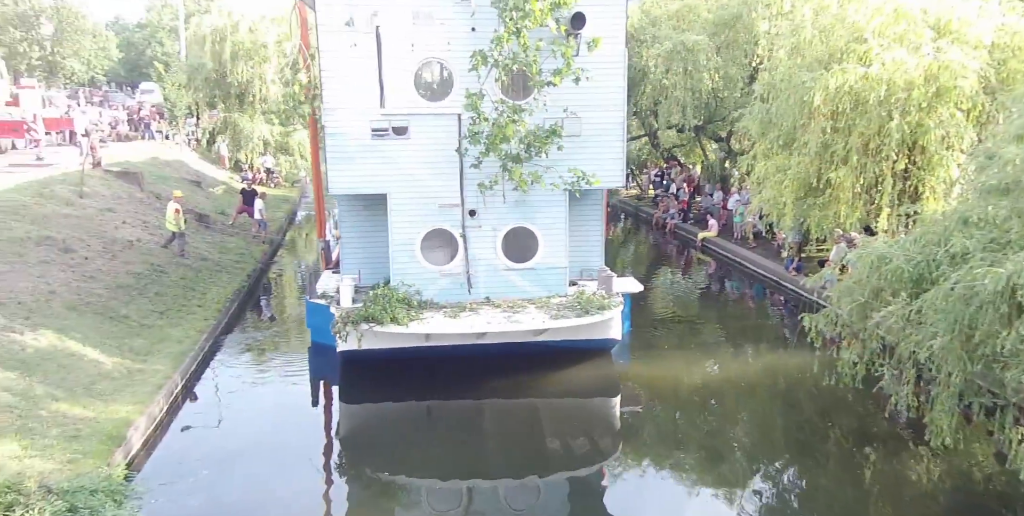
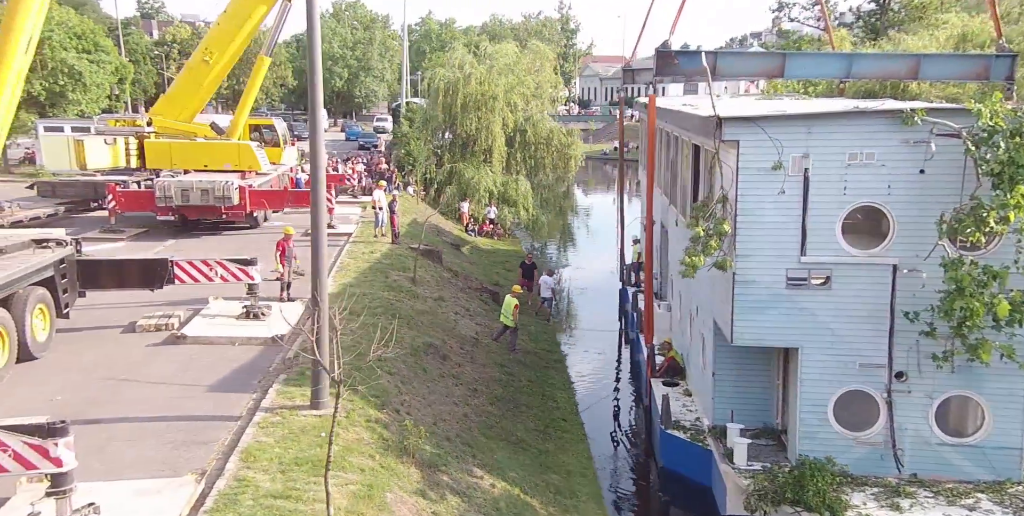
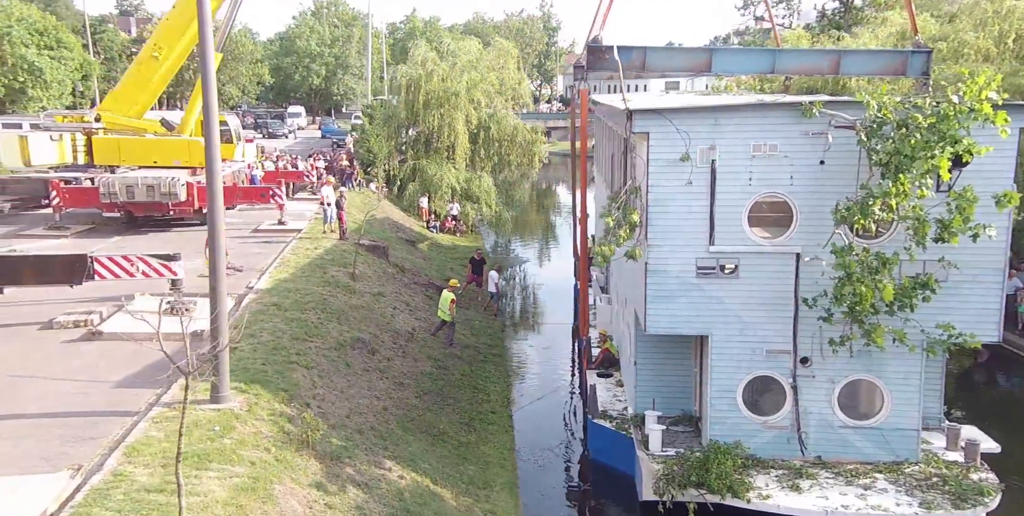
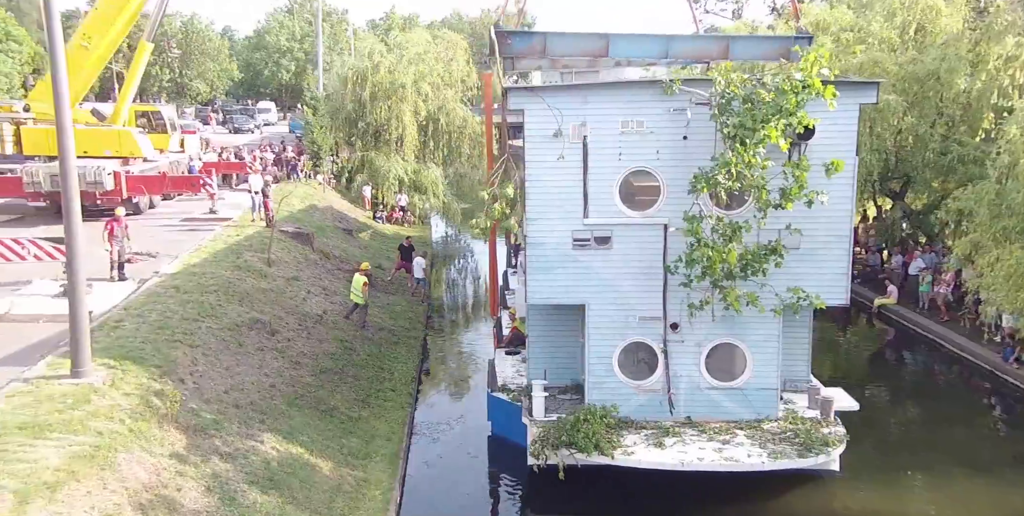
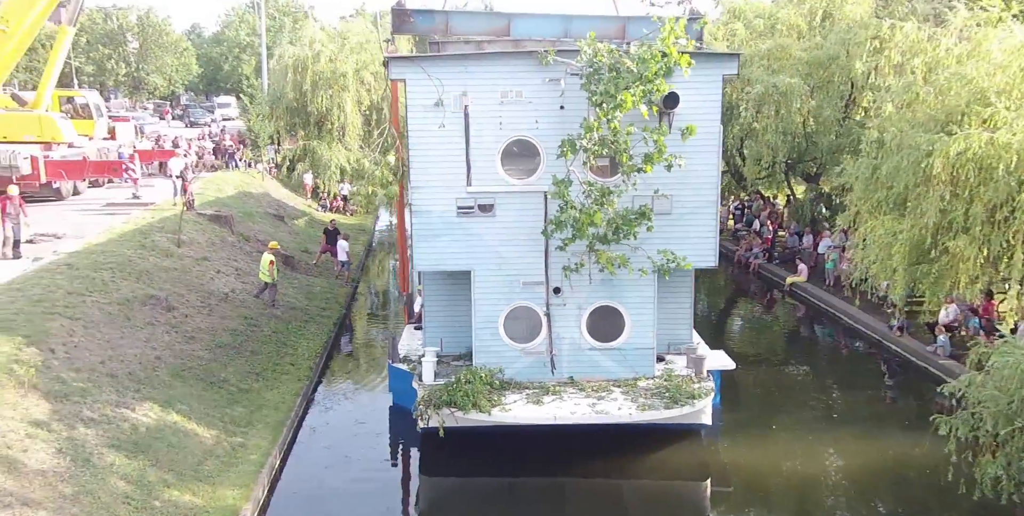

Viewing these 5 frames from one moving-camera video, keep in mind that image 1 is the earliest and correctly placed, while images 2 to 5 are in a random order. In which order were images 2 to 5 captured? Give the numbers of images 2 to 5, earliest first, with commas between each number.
5, 4, 3, 2
